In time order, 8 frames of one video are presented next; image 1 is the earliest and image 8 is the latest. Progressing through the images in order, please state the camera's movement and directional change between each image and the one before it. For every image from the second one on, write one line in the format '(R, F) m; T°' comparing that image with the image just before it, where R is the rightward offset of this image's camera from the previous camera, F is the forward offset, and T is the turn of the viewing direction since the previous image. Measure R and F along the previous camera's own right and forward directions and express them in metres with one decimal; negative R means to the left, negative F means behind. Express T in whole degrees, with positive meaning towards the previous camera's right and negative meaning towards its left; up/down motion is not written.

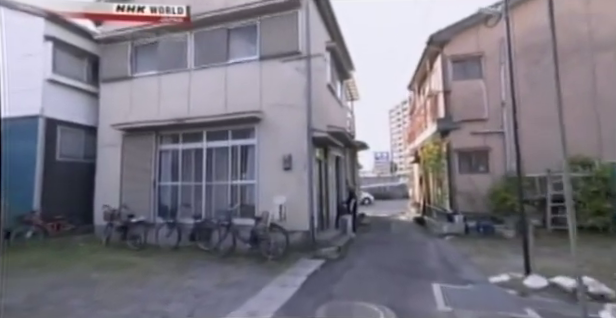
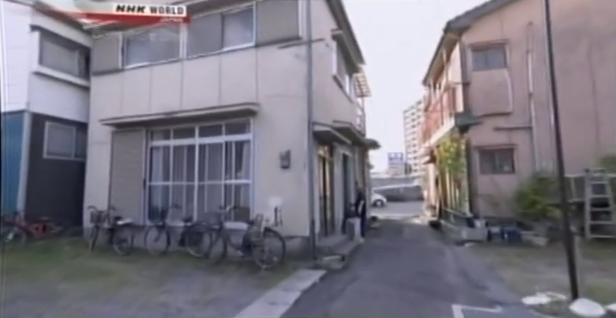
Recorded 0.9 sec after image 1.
(+0.3, +0.9) m; -2°
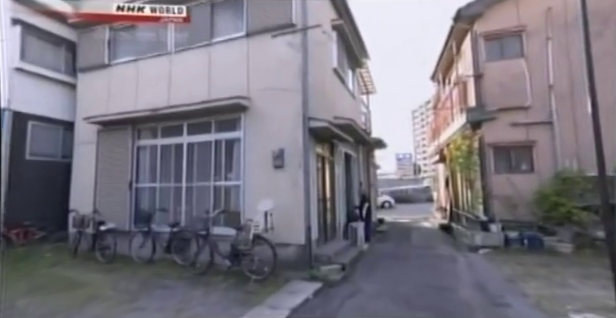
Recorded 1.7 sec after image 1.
(+0.3, +0.7) m; -1°
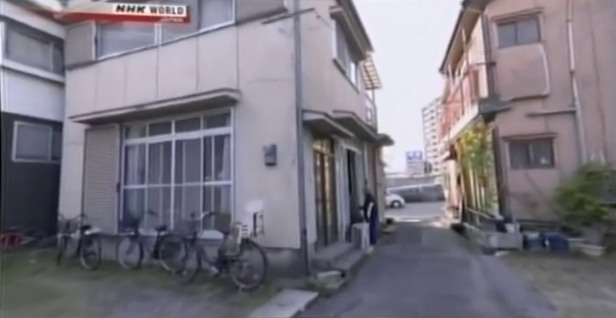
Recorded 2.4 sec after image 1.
(+0.3, +0.6) m; -2°
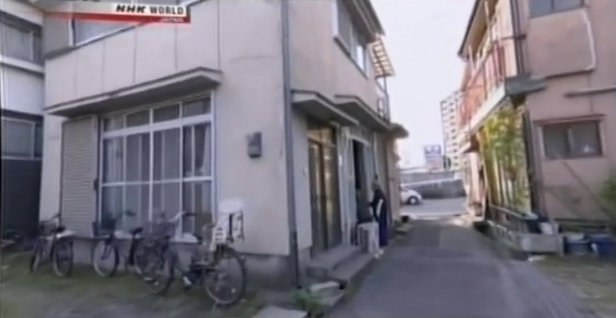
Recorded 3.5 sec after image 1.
(+0.4, +1.0) m; -3°
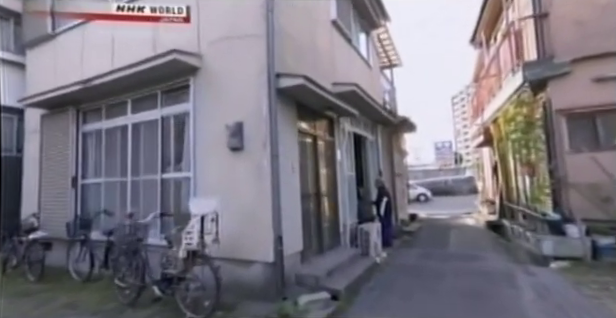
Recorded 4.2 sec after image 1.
(+0.3, +0.6) m; -2°
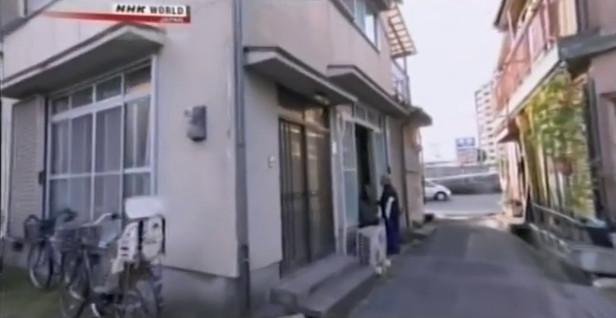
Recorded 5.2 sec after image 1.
(+0.5, +0.9) m; -3°
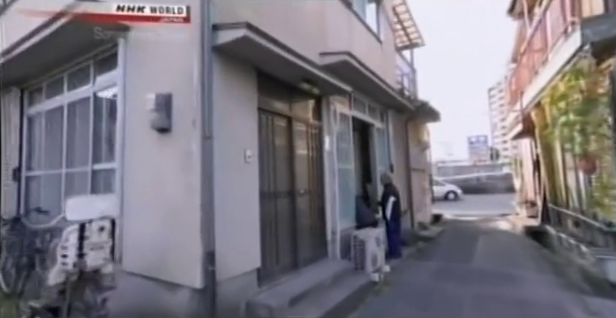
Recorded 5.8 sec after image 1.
(+0.3, +0.5) m; -2°
